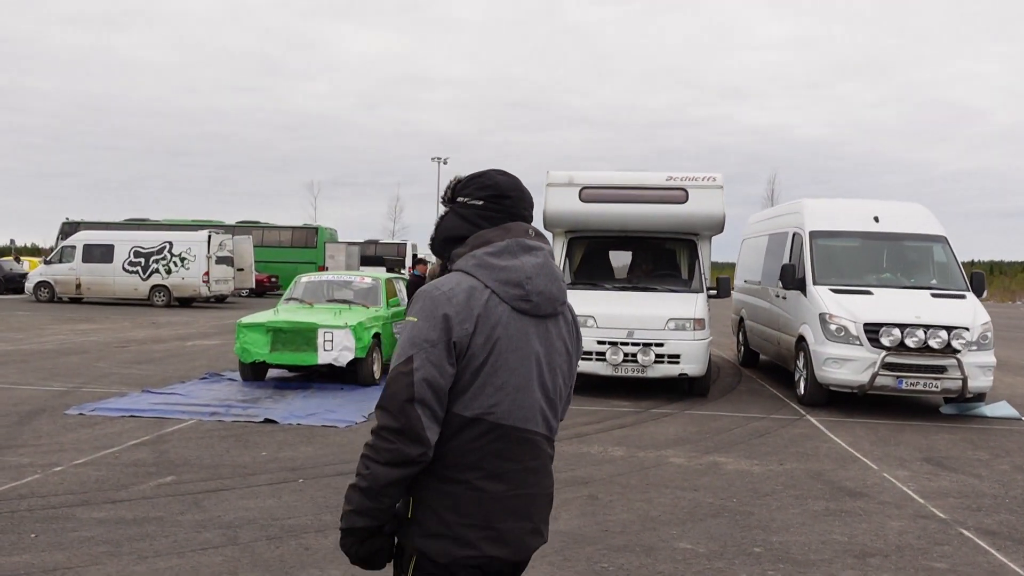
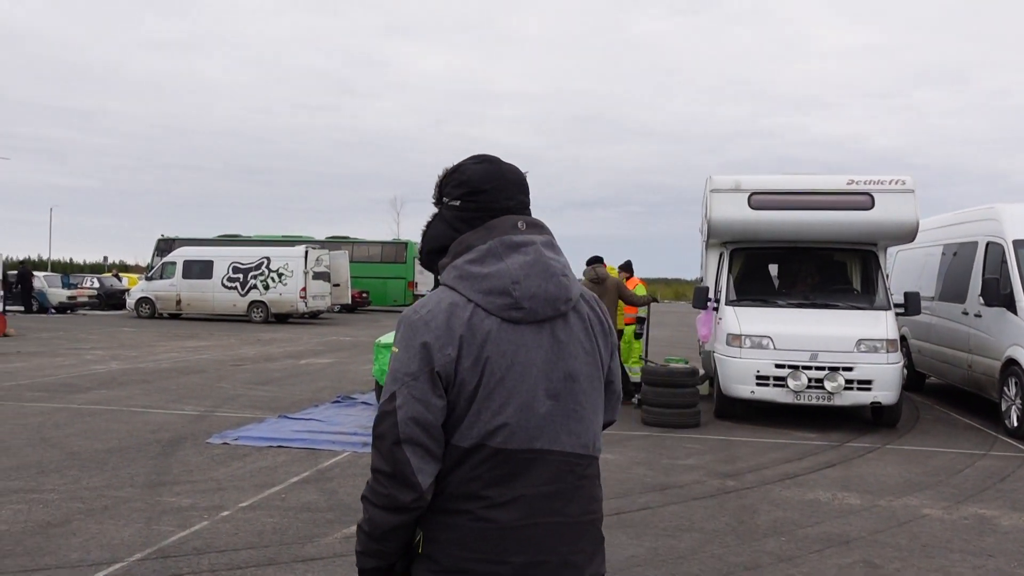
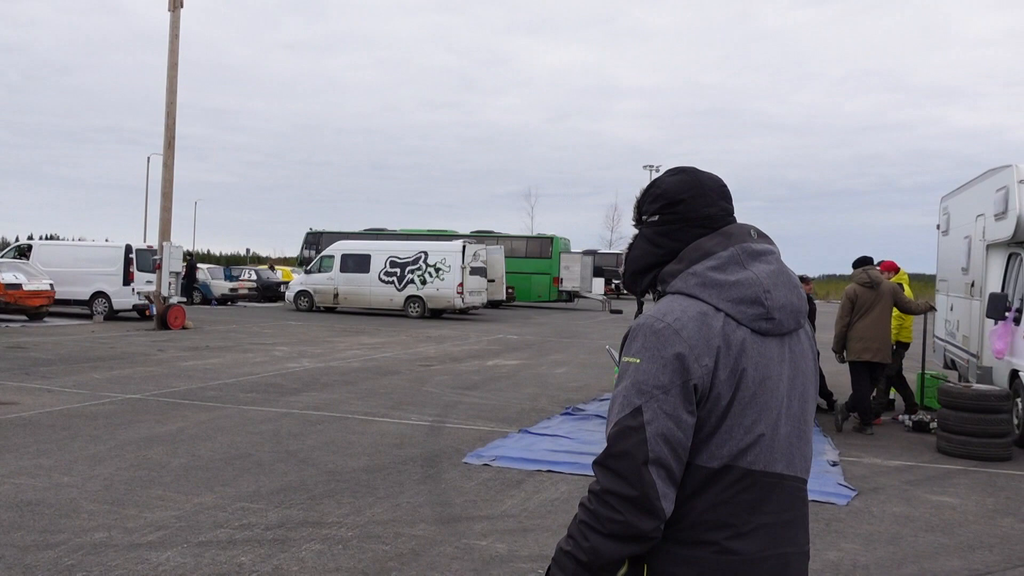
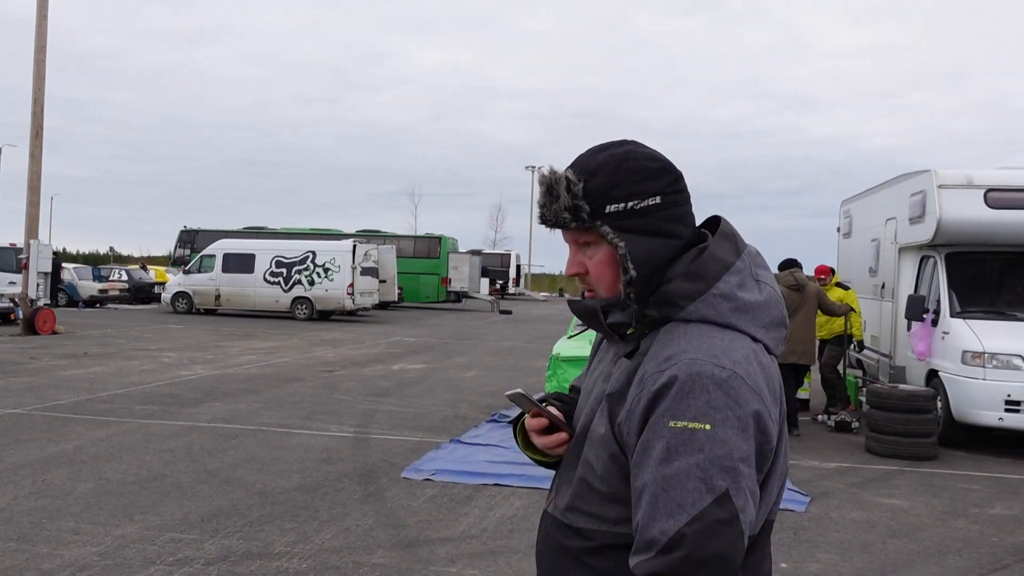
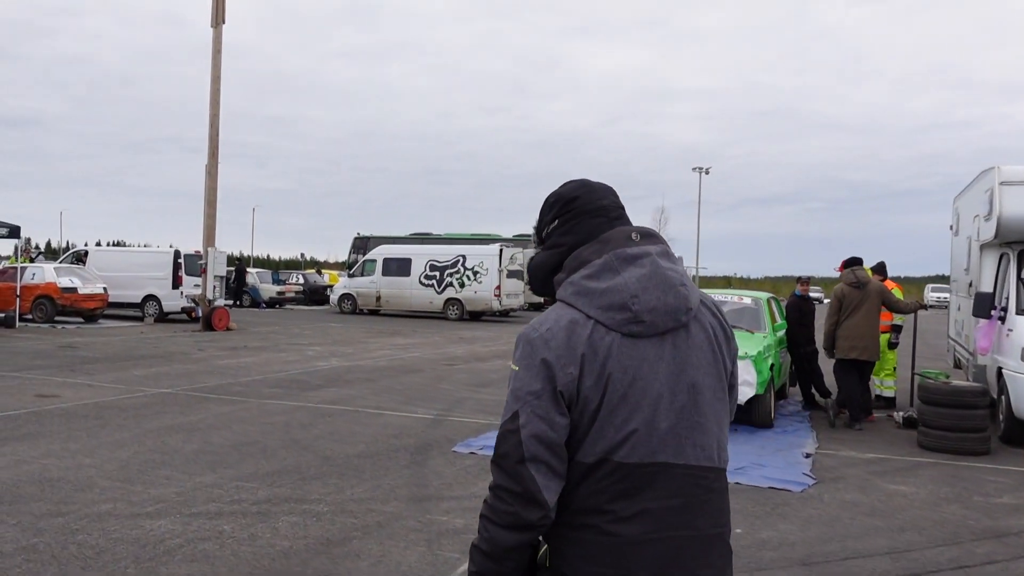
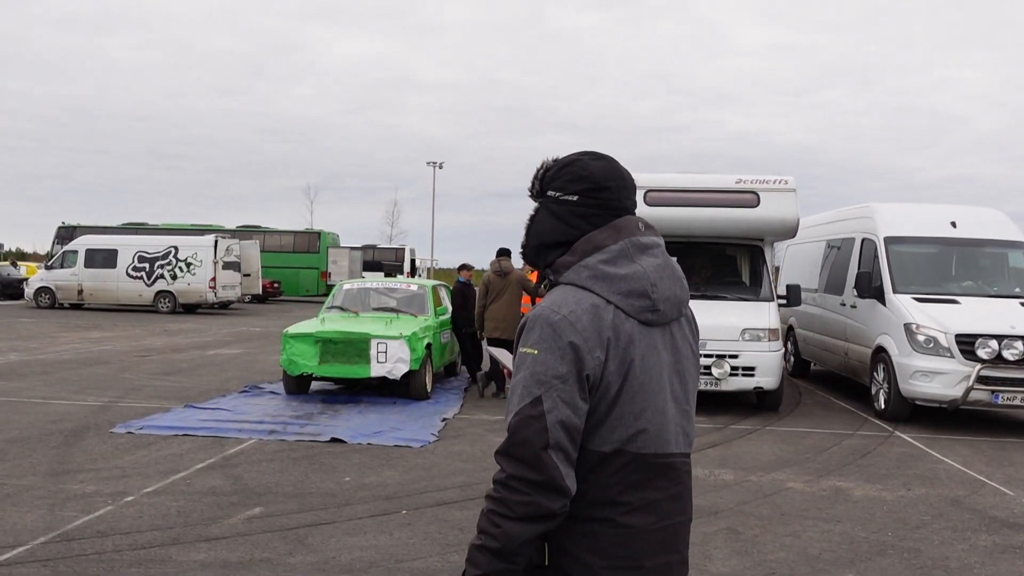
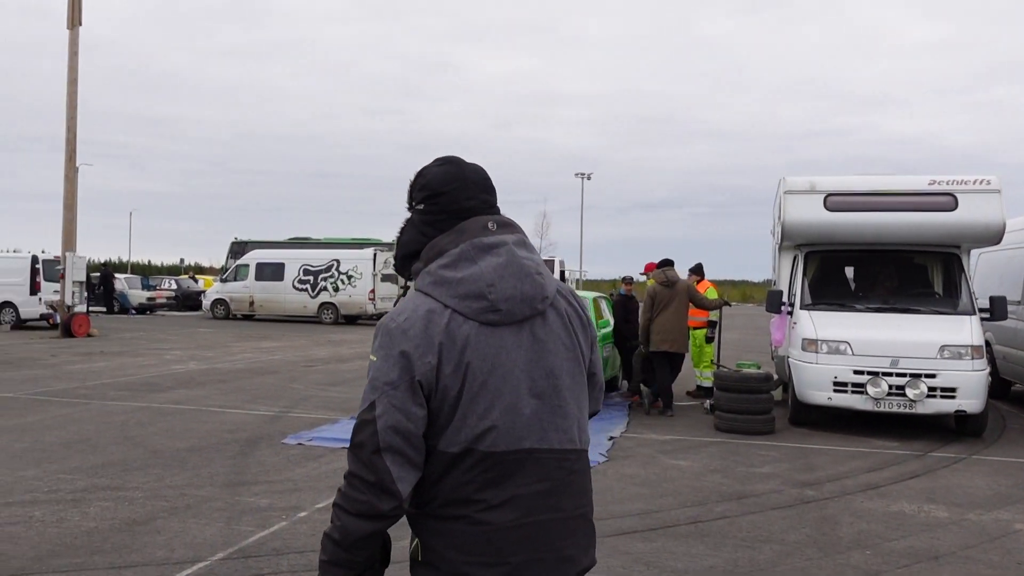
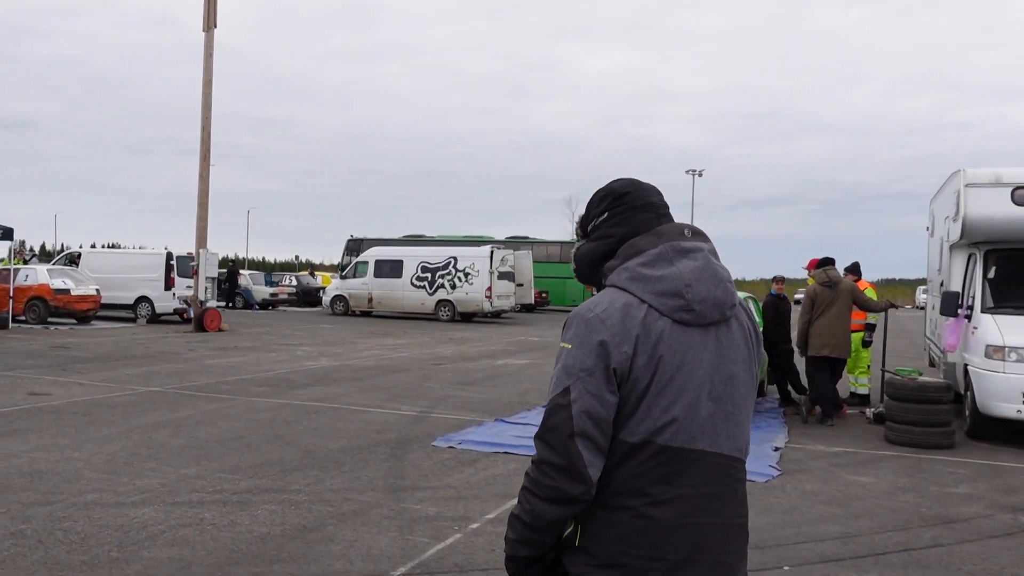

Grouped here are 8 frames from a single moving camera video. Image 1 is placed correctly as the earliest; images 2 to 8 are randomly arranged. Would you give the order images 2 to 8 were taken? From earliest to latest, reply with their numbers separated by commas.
6, 2, 7, 8, 5, 3, 4
